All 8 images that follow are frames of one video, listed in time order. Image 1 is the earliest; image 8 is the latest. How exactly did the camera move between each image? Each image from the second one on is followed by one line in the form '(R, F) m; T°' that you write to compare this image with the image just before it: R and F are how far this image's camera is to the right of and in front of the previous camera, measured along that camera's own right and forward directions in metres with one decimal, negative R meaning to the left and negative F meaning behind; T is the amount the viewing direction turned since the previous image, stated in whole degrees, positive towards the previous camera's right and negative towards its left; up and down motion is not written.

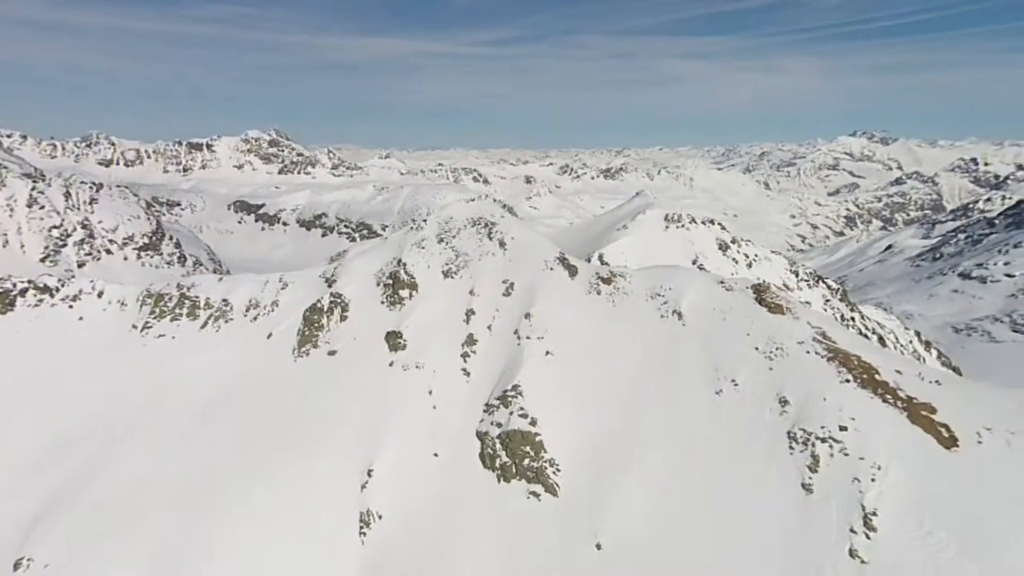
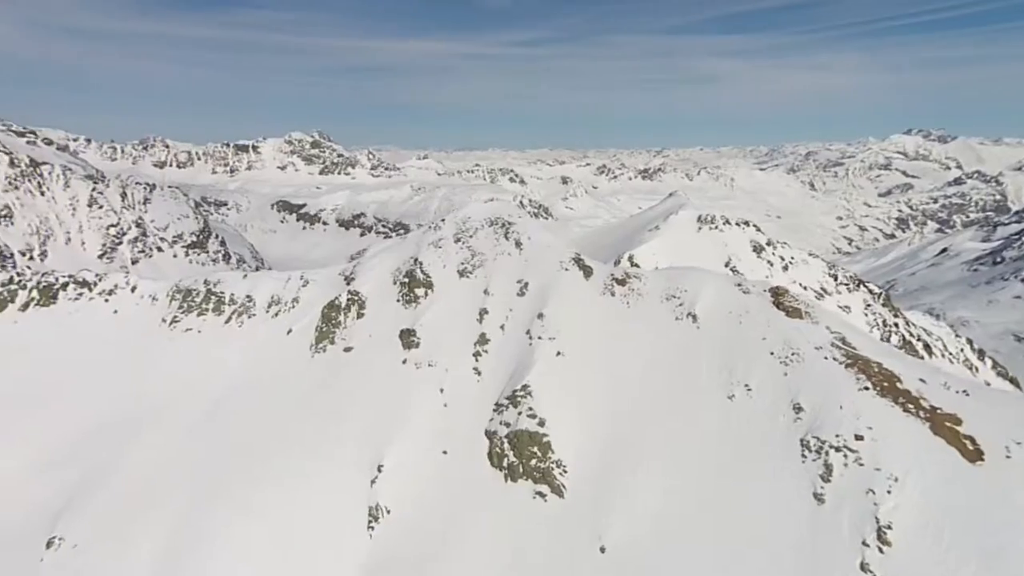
(+2.5, -0.1) m; -4°
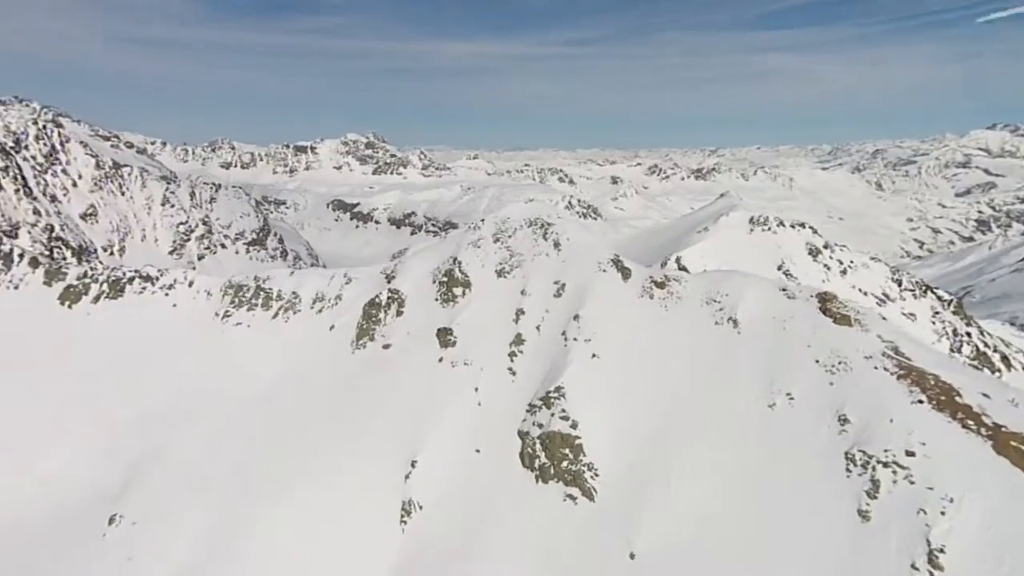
(+1.3, 0.0) m; -5°
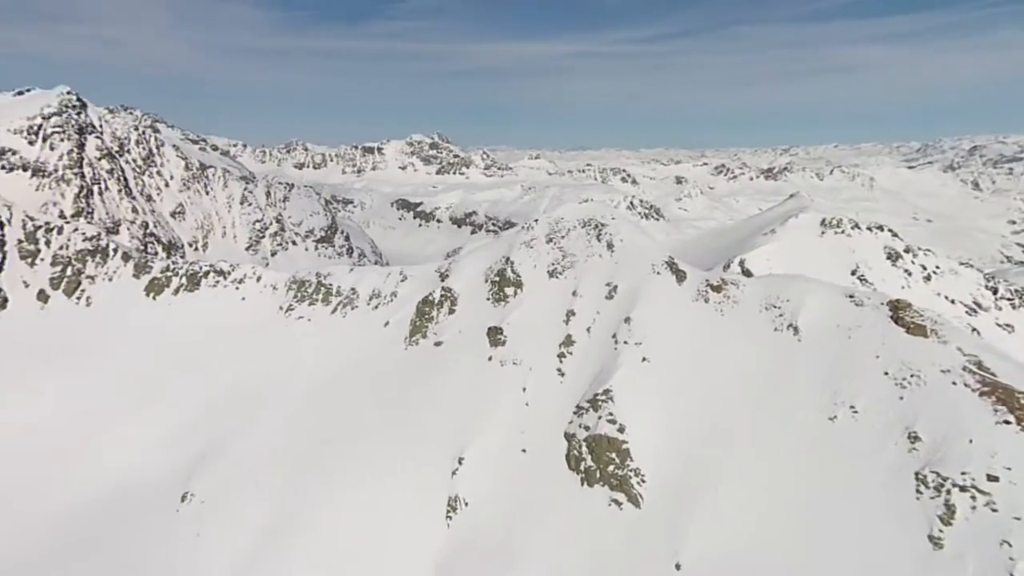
(+1.0, +0.1) m; -6°
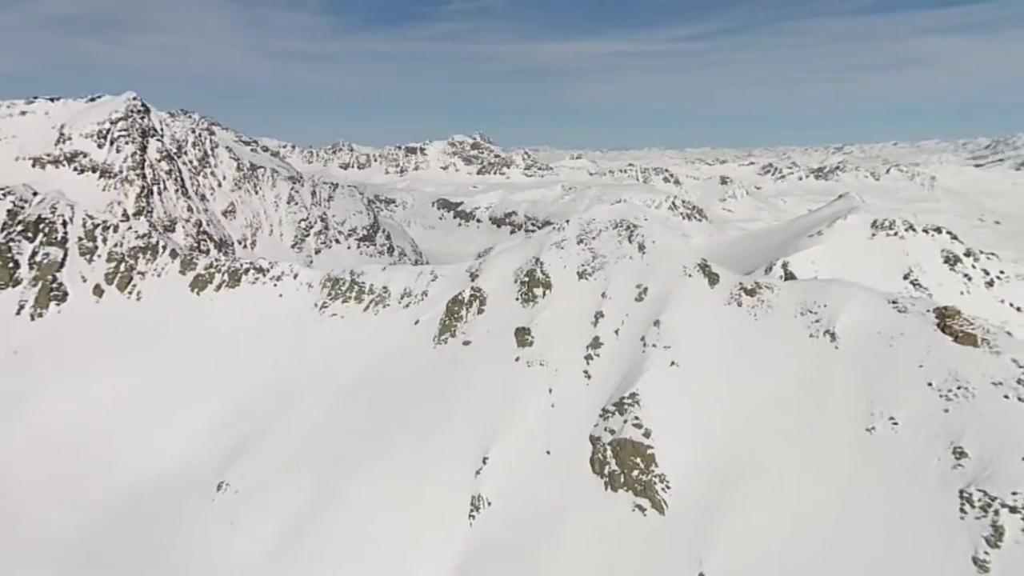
(+1.3, +0.2) m; -4°
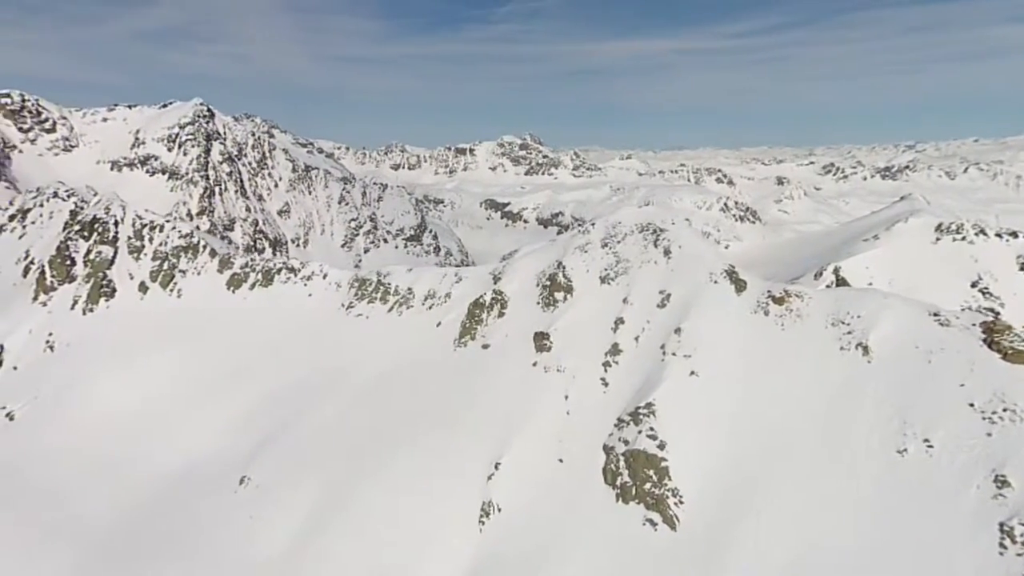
(+3.0, +0.6) m; -6°
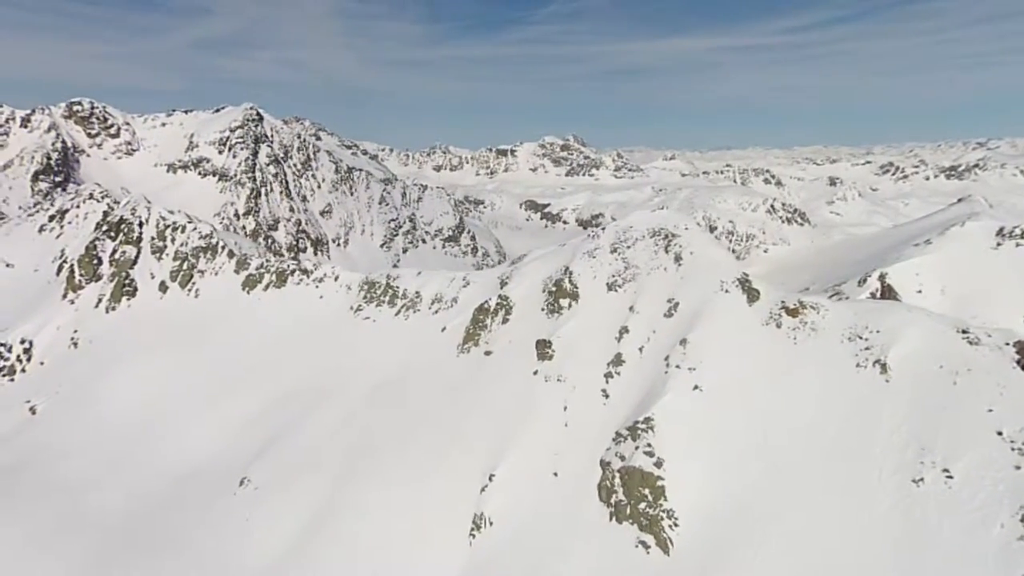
(+4.0, +1.3) m; -6°
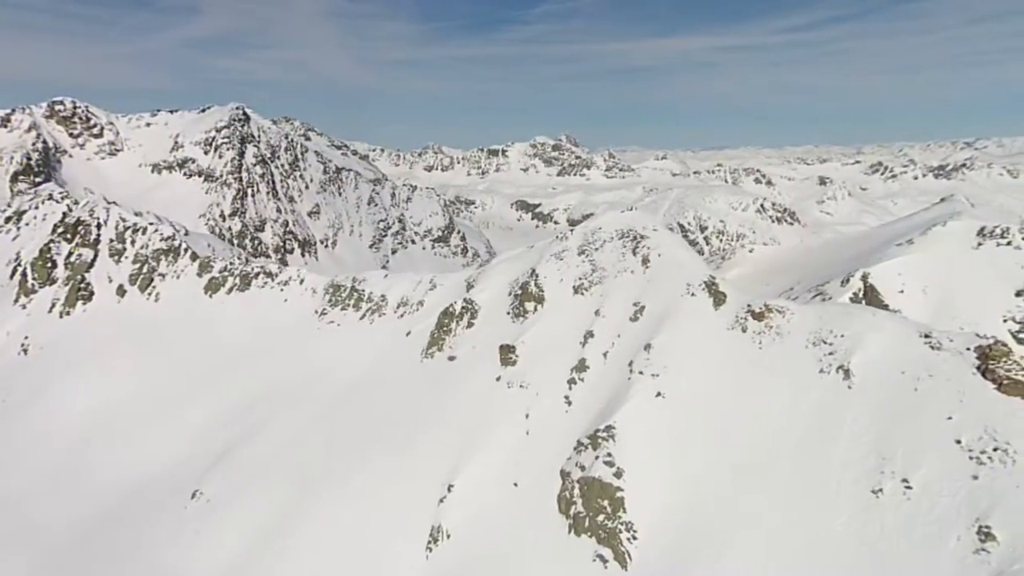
(+2.9, +1.2) m; -1°
